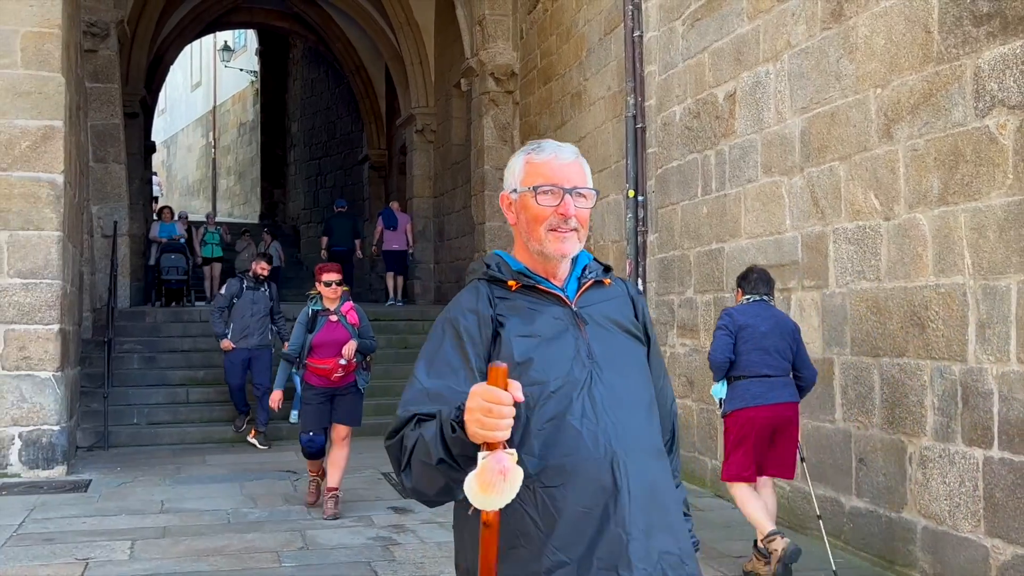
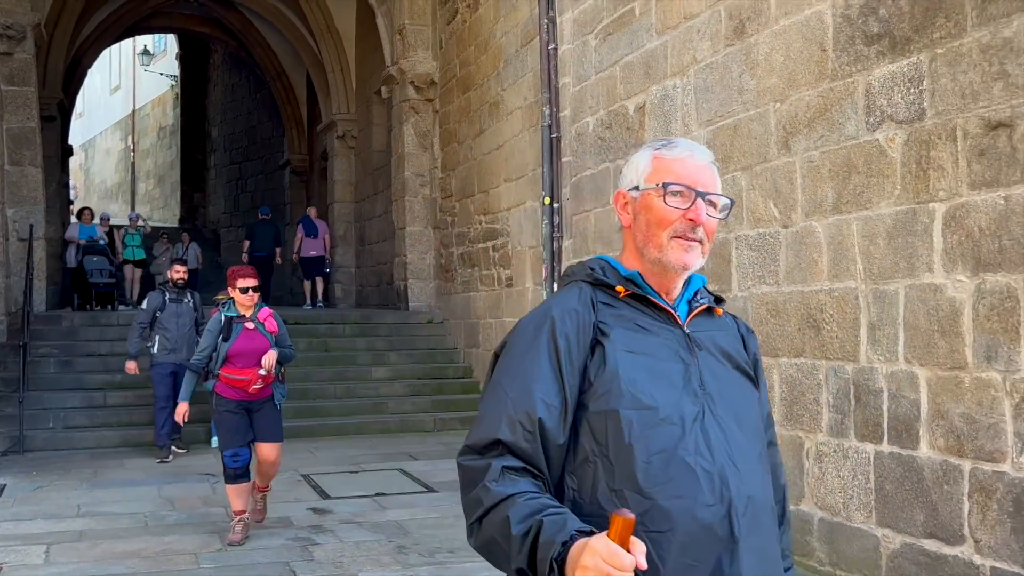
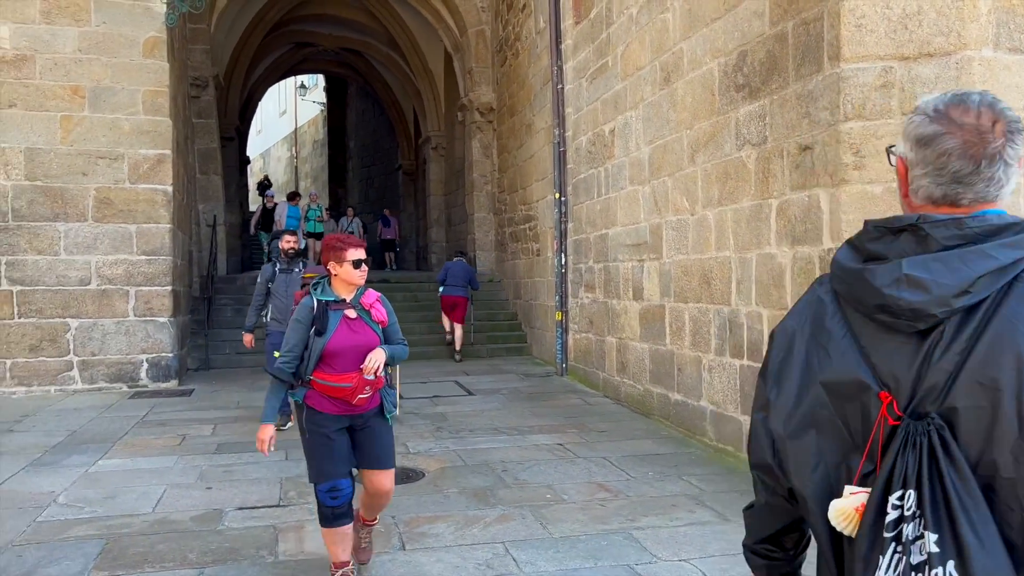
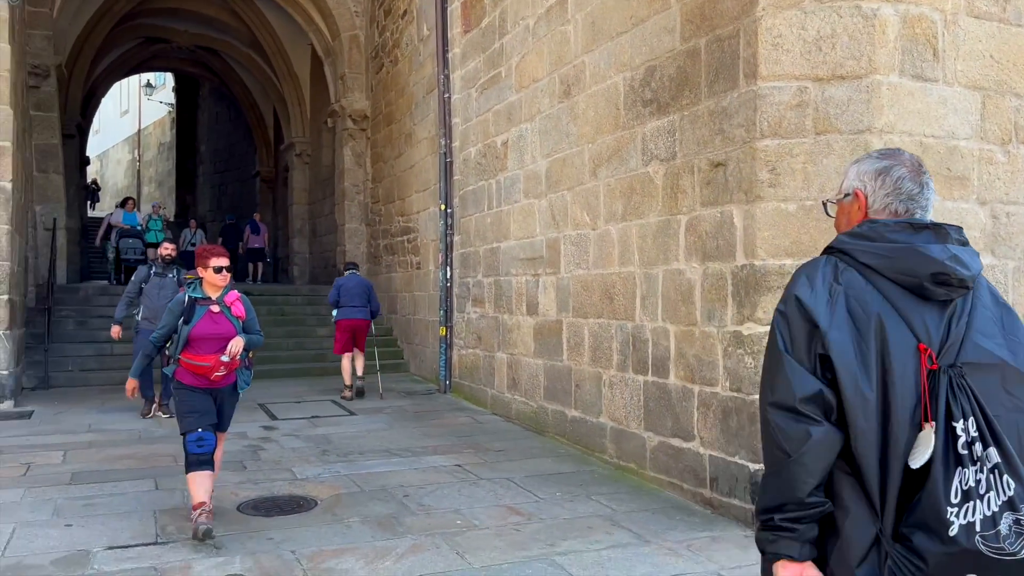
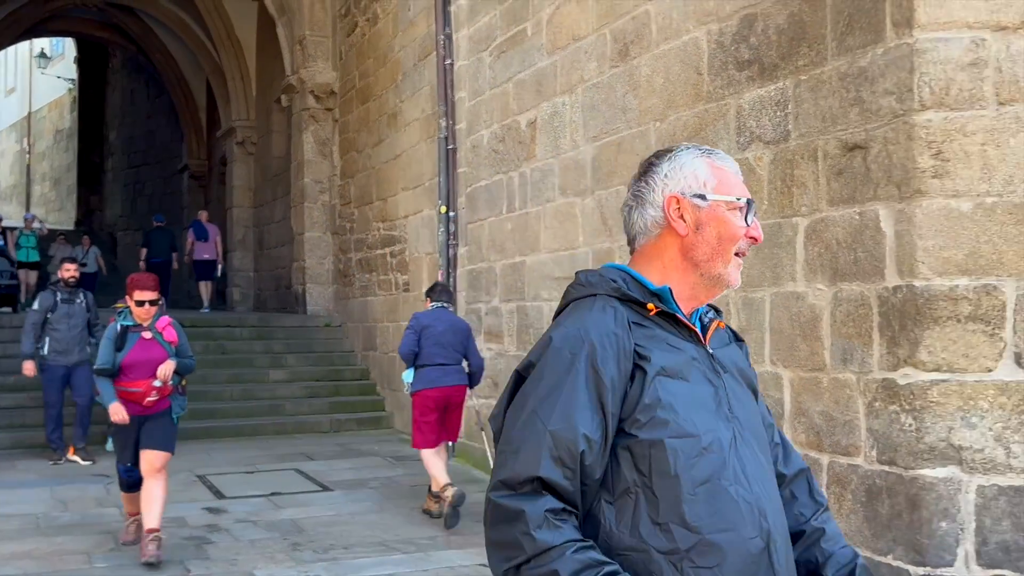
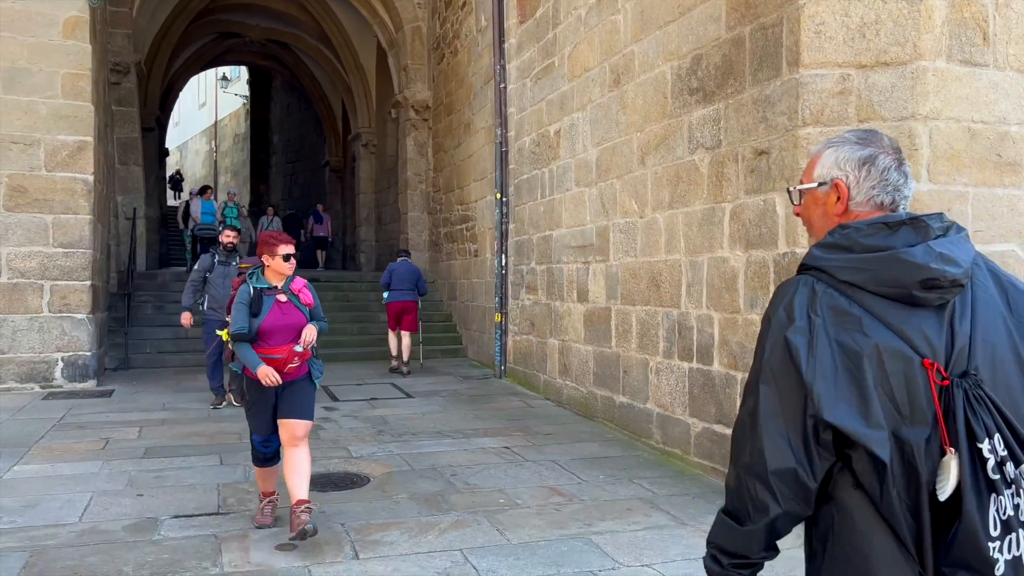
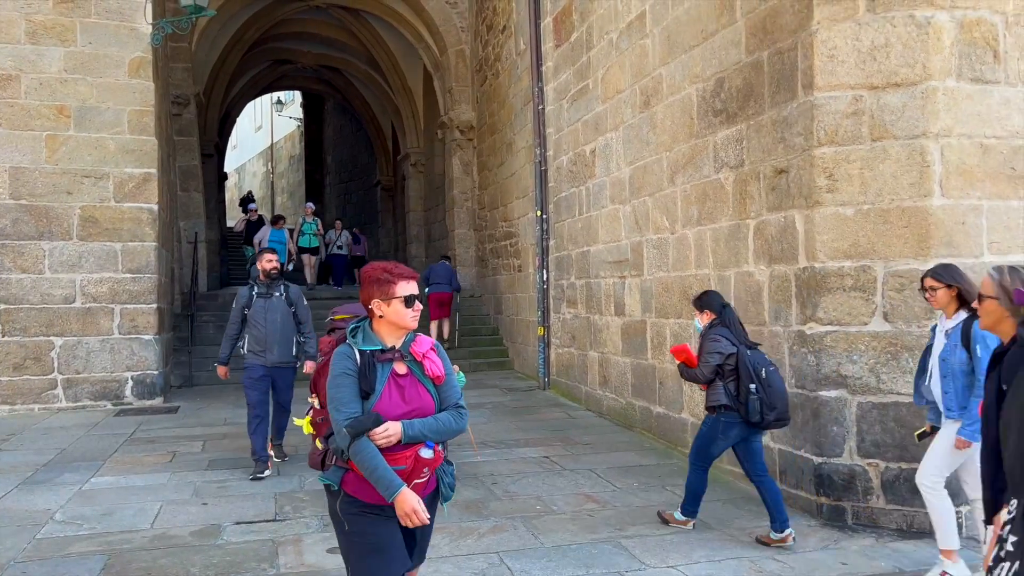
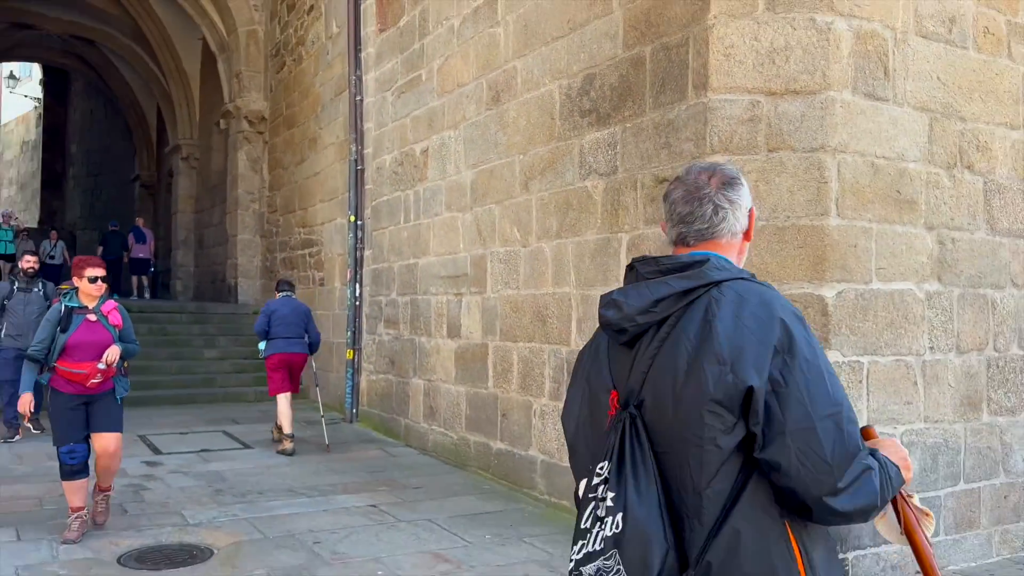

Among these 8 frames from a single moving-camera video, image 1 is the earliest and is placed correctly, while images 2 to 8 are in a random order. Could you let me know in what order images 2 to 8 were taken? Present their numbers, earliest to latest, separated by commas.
2, 5, 8, 4, 6, 3, 7
